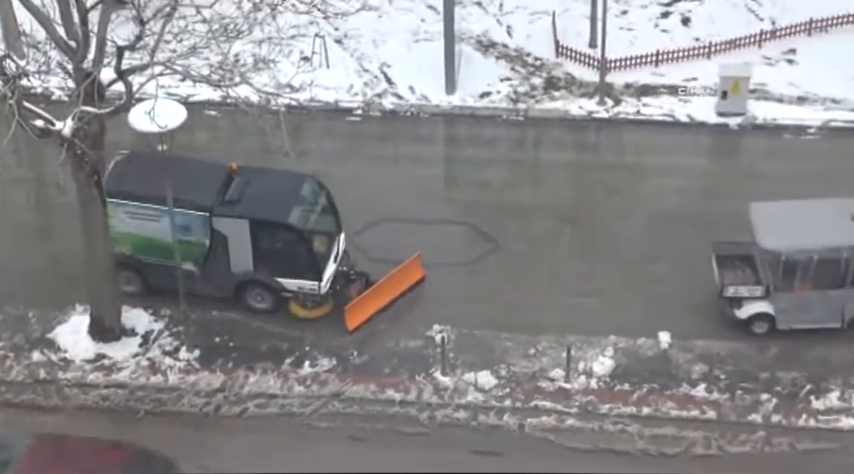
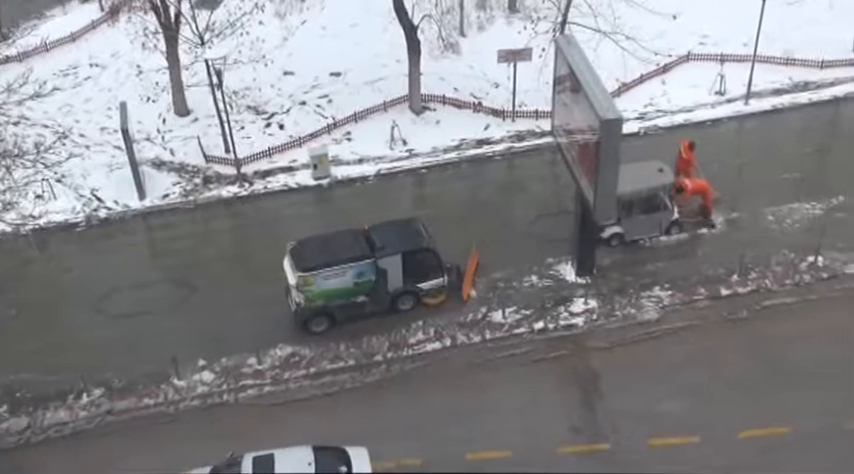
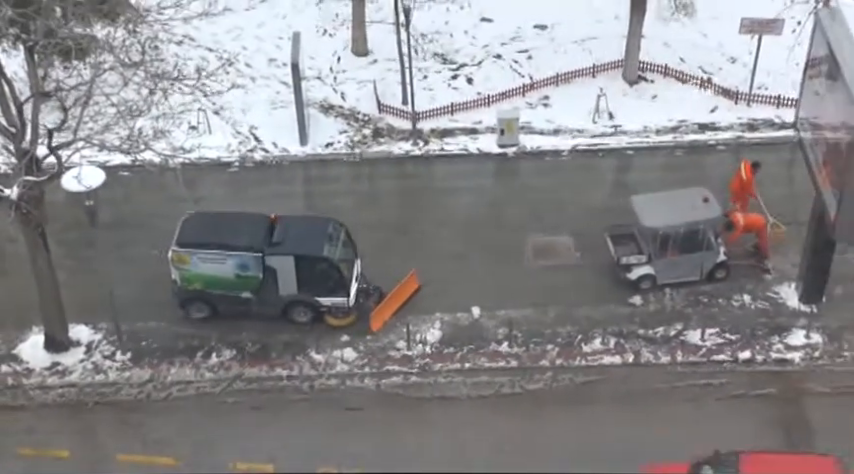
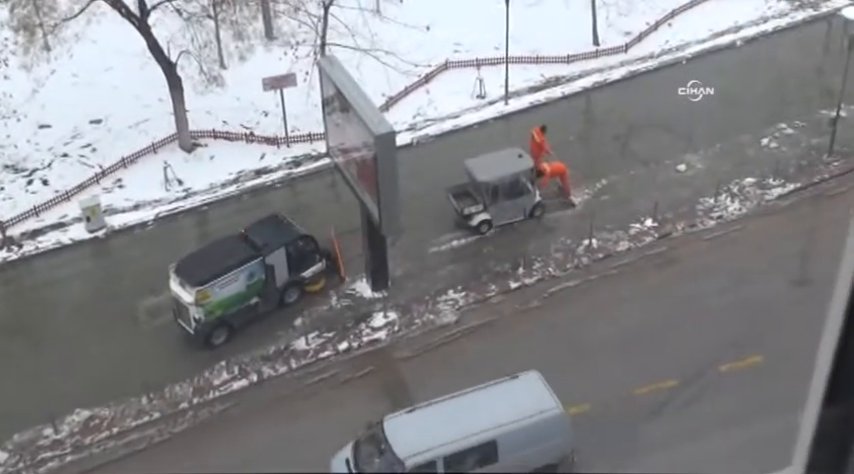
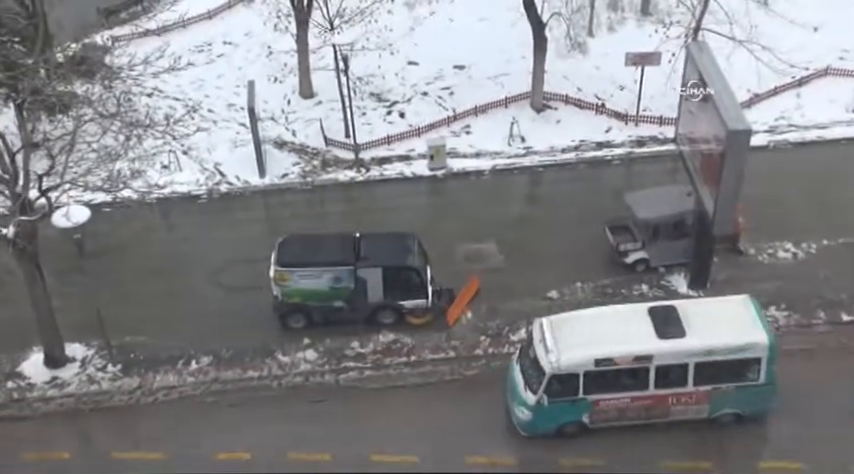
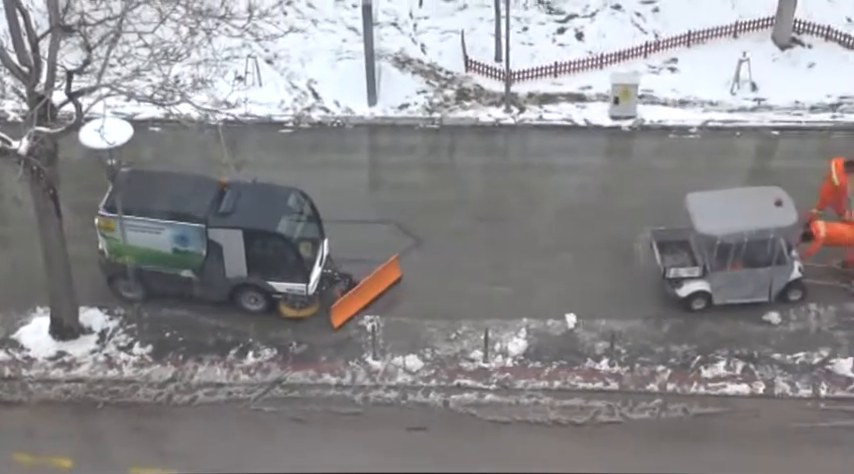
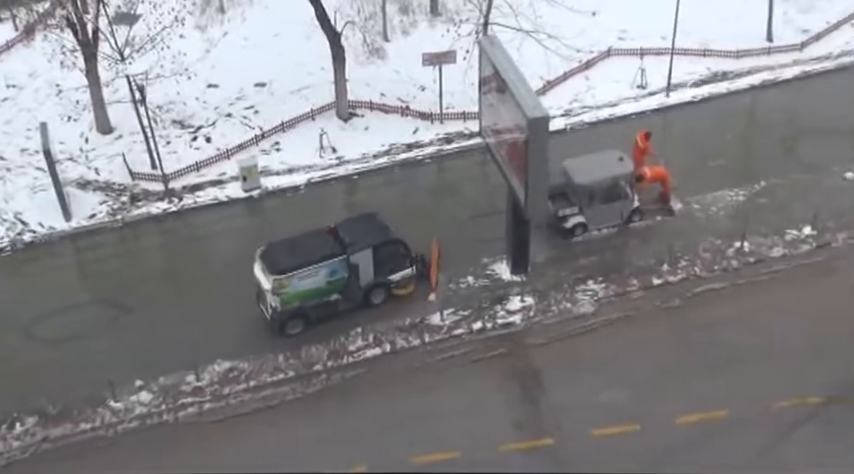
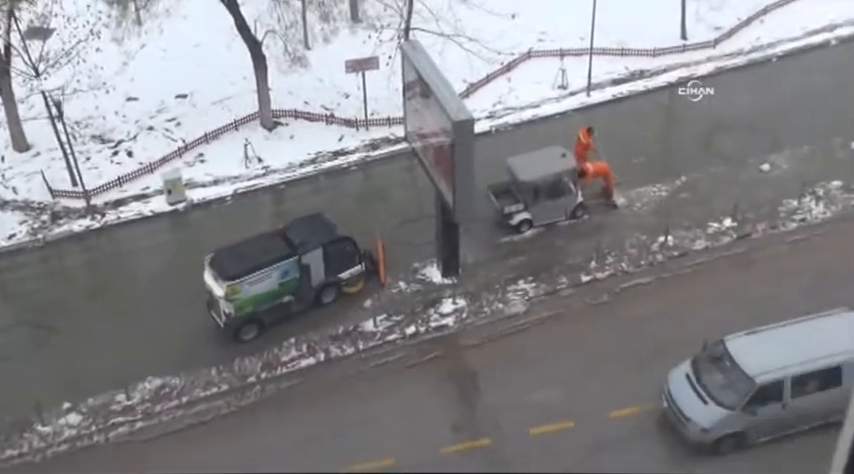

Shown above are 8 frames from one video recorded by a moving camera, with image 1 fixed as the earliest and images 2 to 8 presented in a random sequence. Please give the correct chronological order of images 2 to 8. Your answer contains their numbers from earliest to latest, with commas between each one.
6, 3, 5, 2, 7, 8, 4
